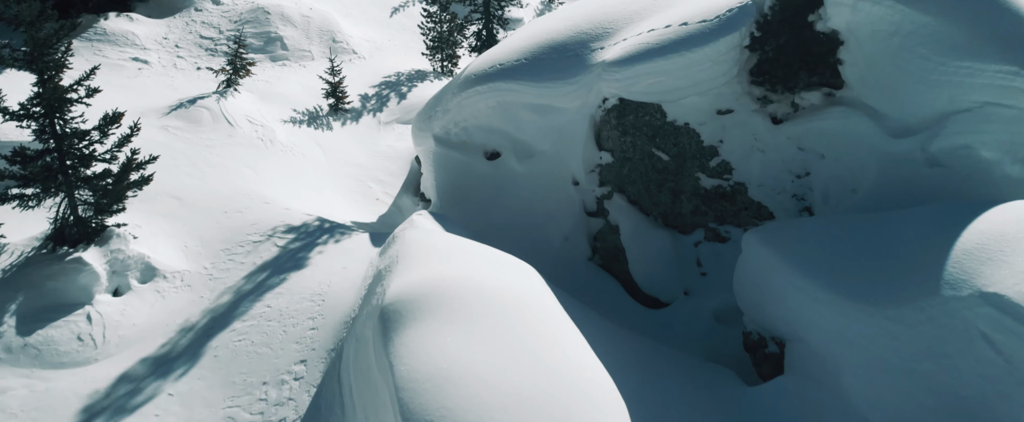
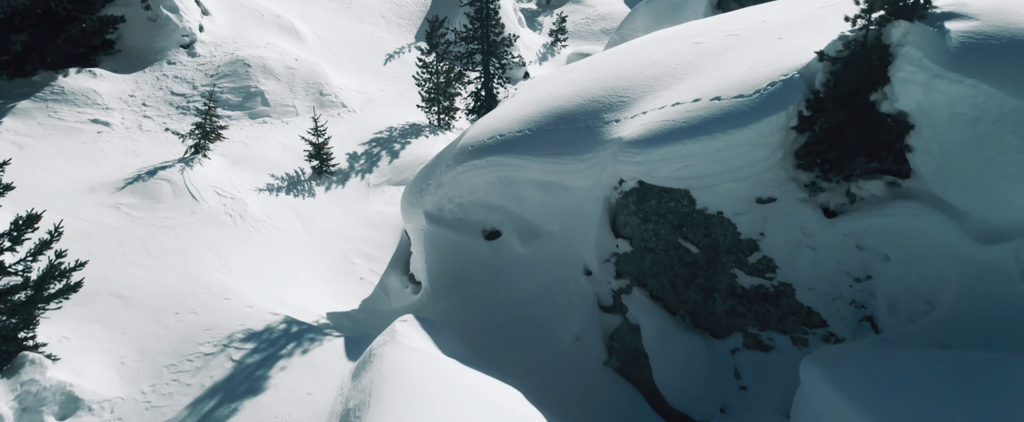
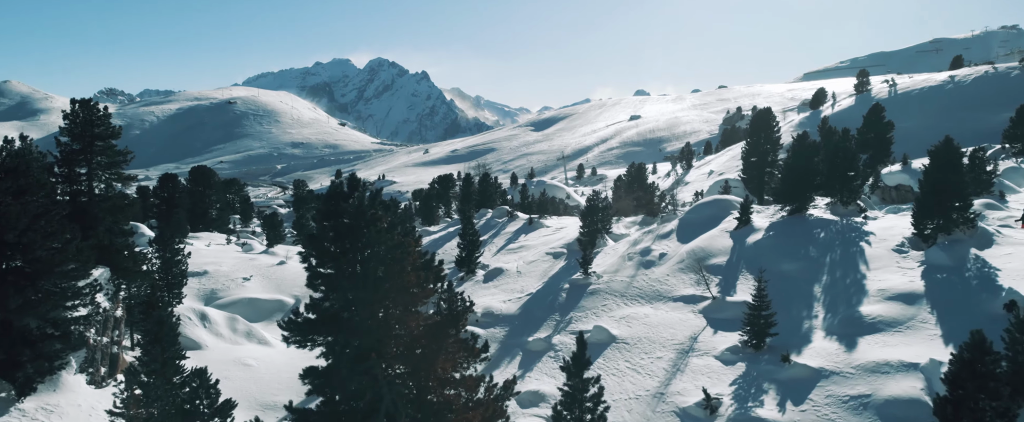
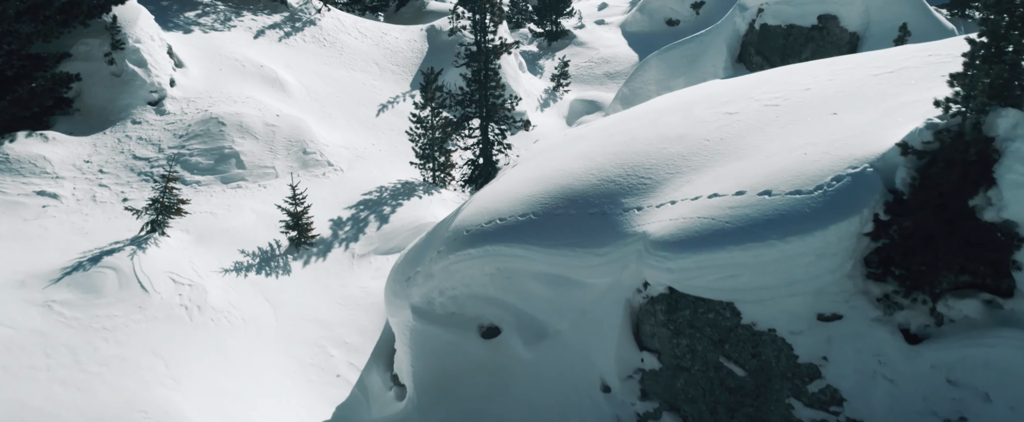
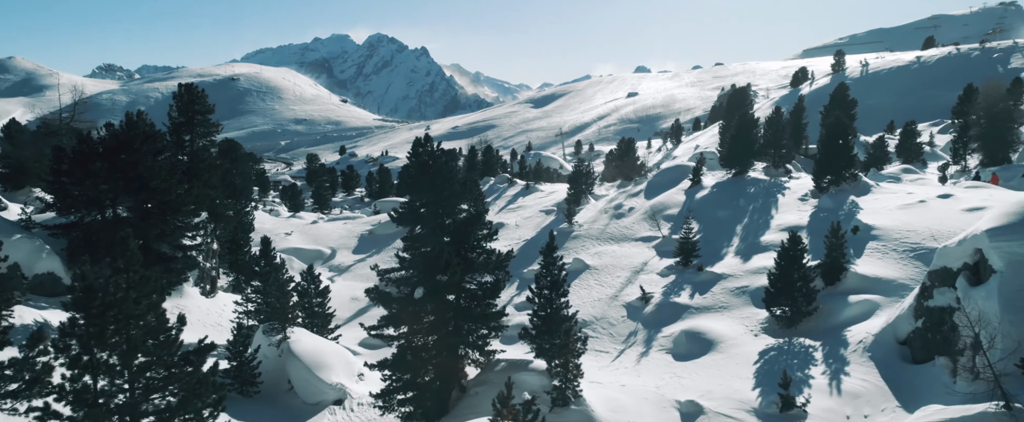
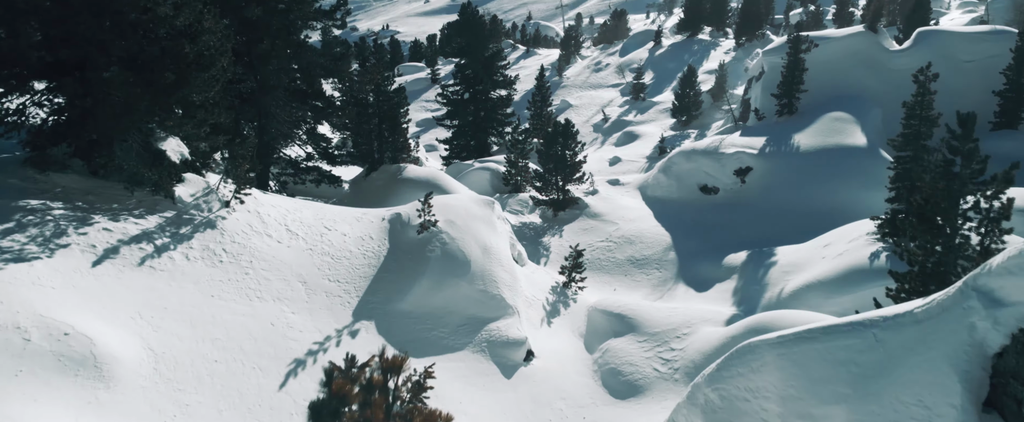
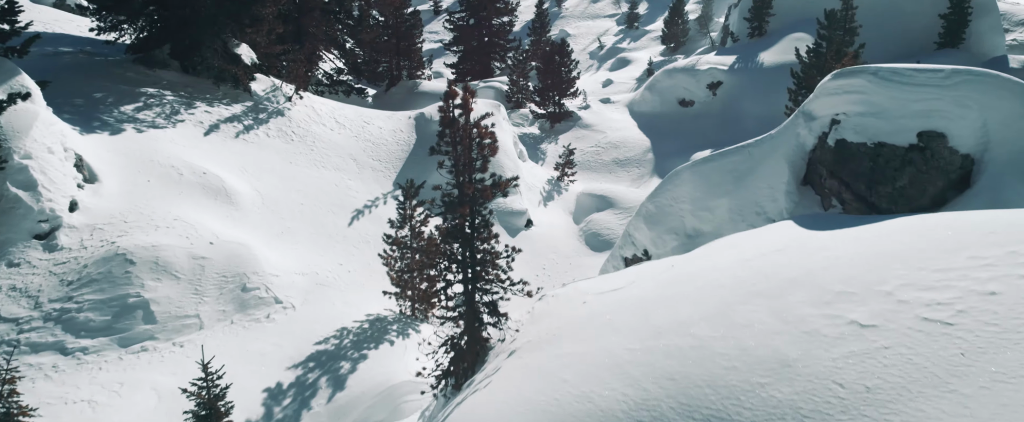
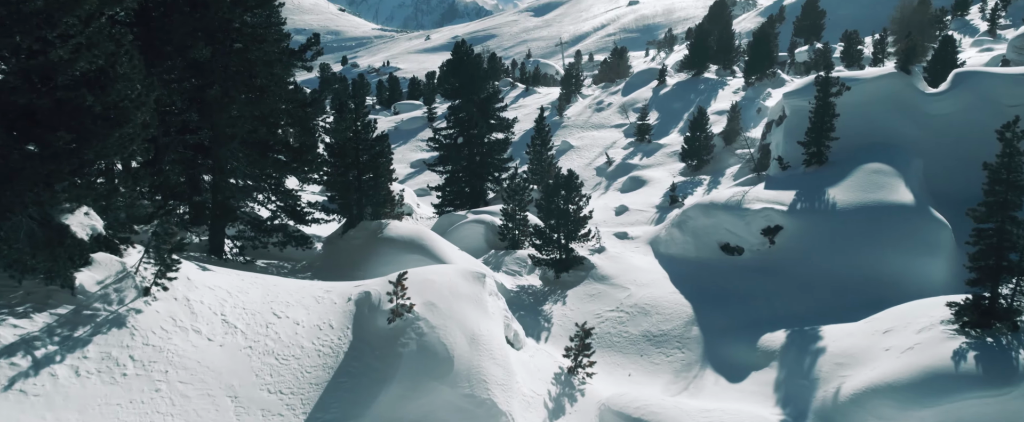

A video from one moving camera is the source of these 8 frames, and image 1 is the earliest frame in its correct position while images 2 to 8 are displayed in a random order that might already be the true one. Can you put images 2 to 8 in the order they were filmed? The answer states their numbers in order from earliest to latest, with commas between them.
2, 4, 7, 6, 8, 5, 3
